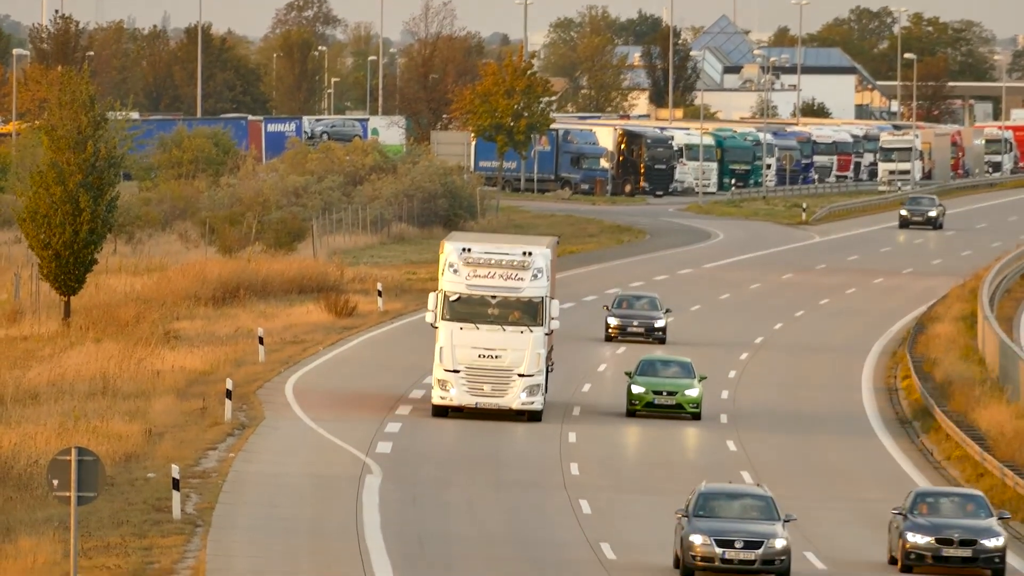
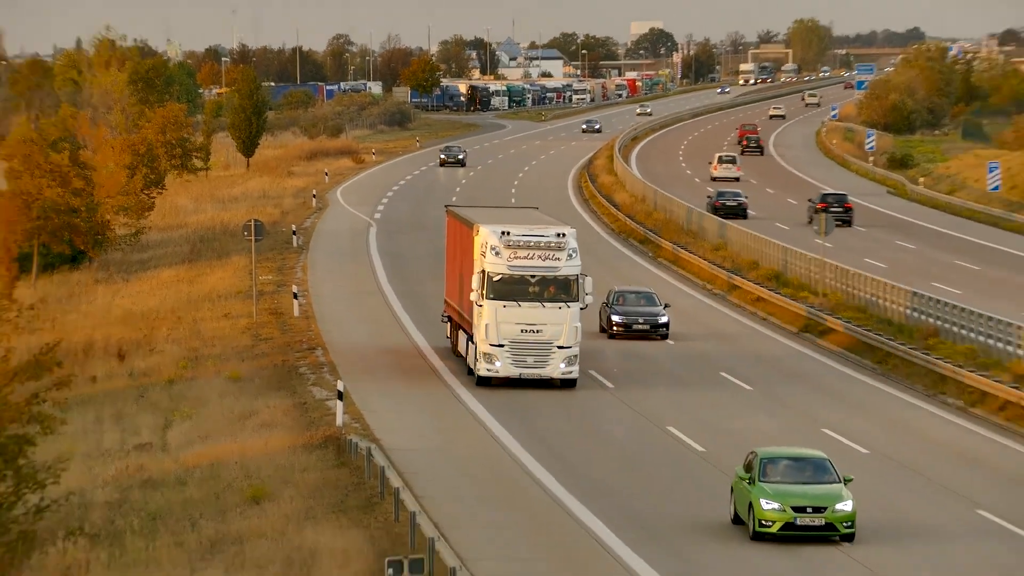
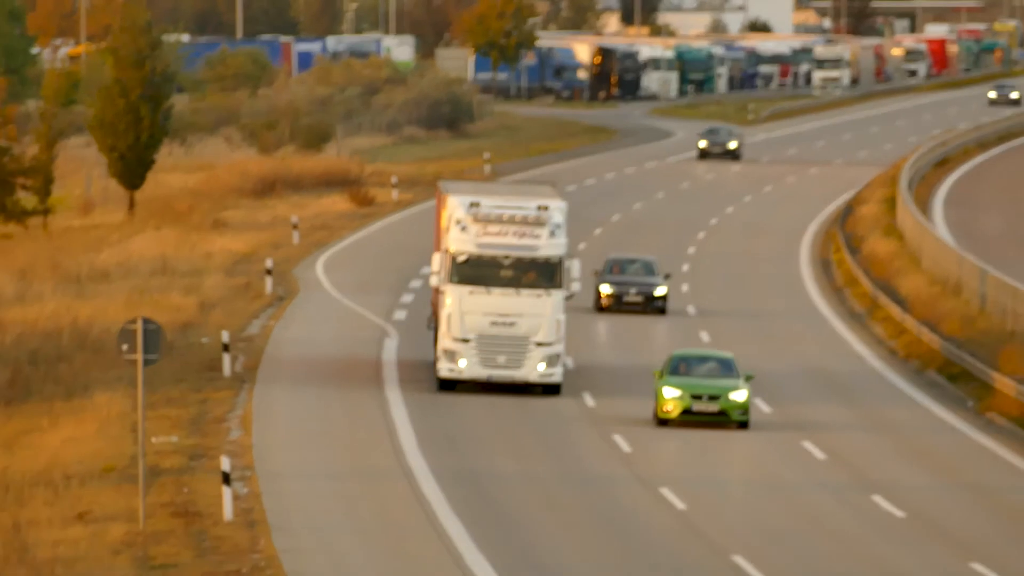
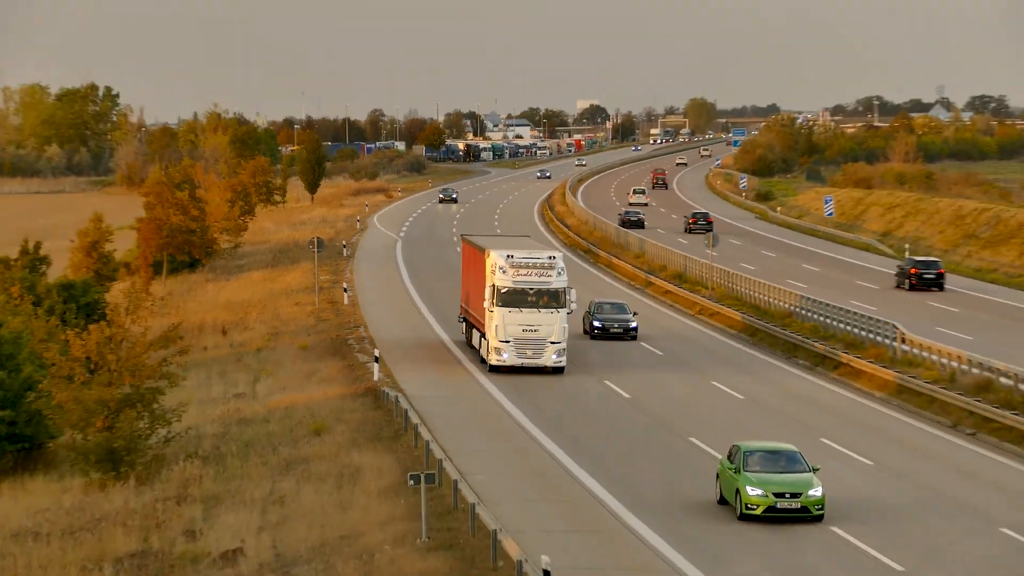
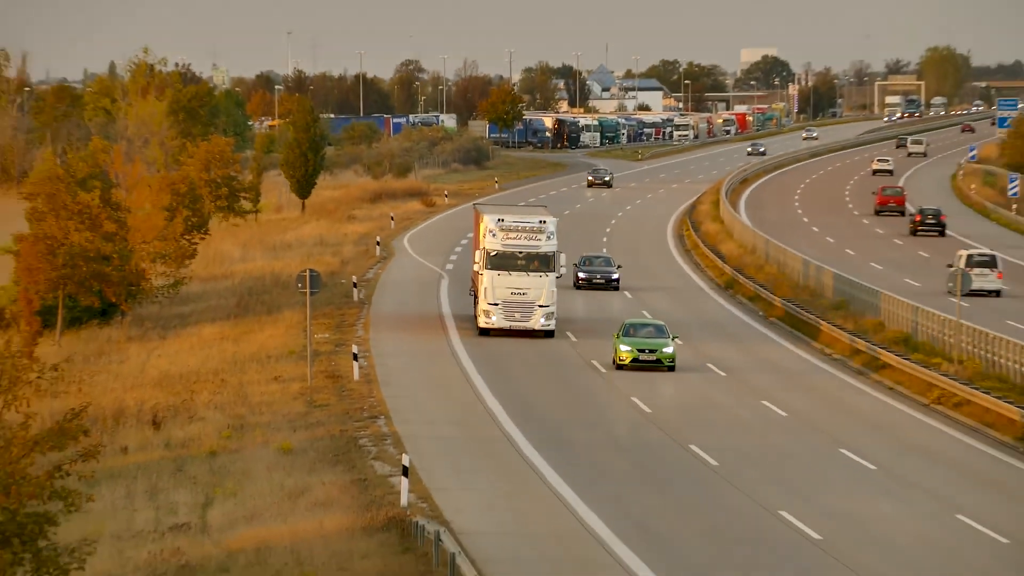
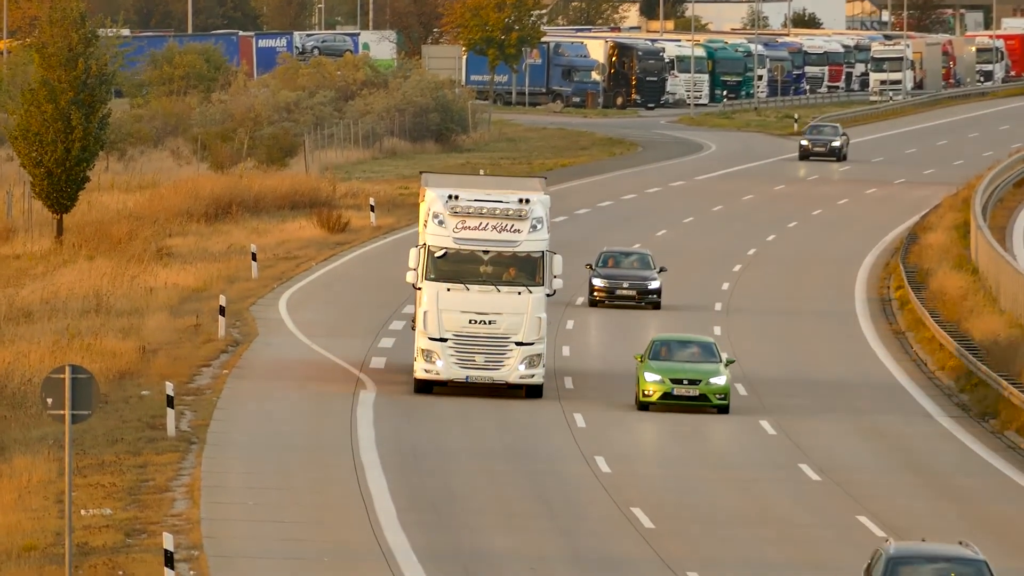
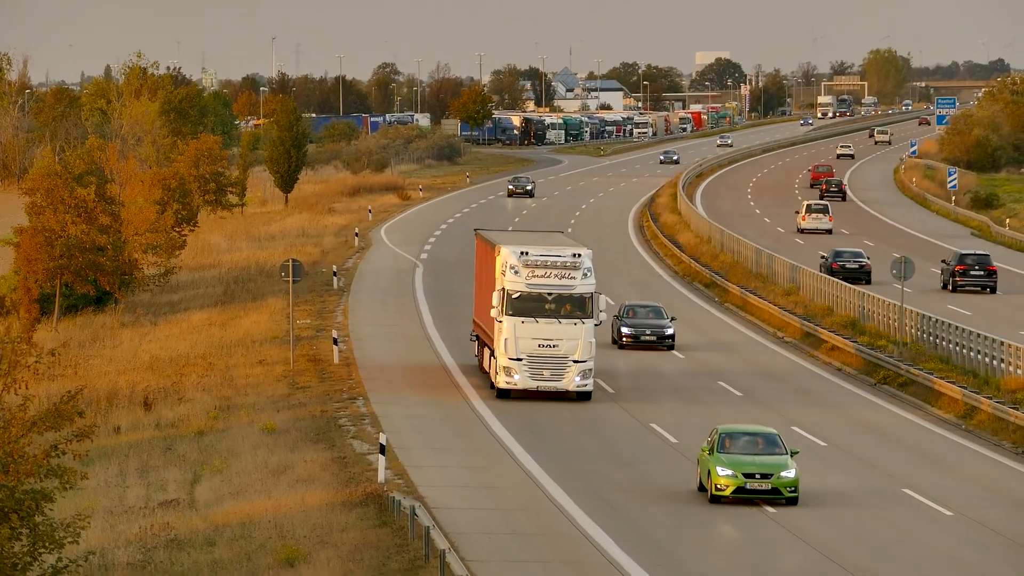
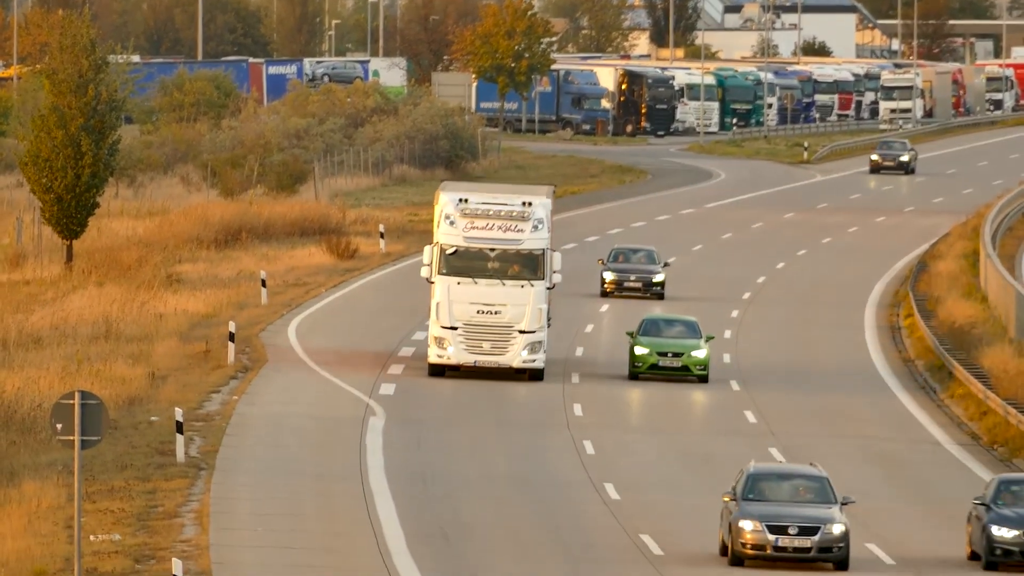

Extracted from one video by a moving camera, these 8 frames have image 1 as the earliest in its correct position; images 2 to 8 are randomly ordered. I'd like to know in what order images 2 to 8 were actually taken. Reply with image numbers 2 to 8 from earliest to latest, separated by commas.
8, 6, 3, 5, 7, 2, 4
